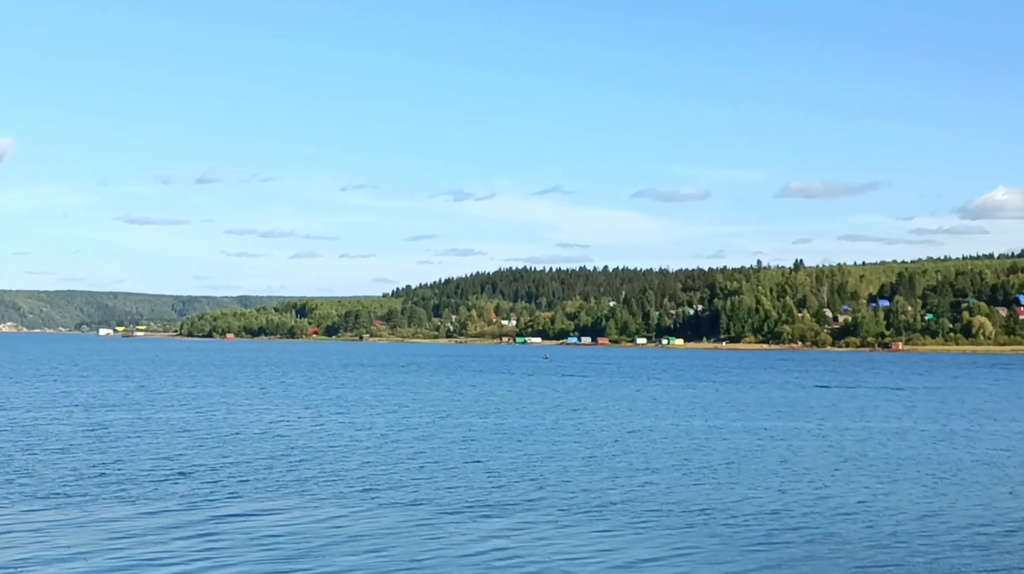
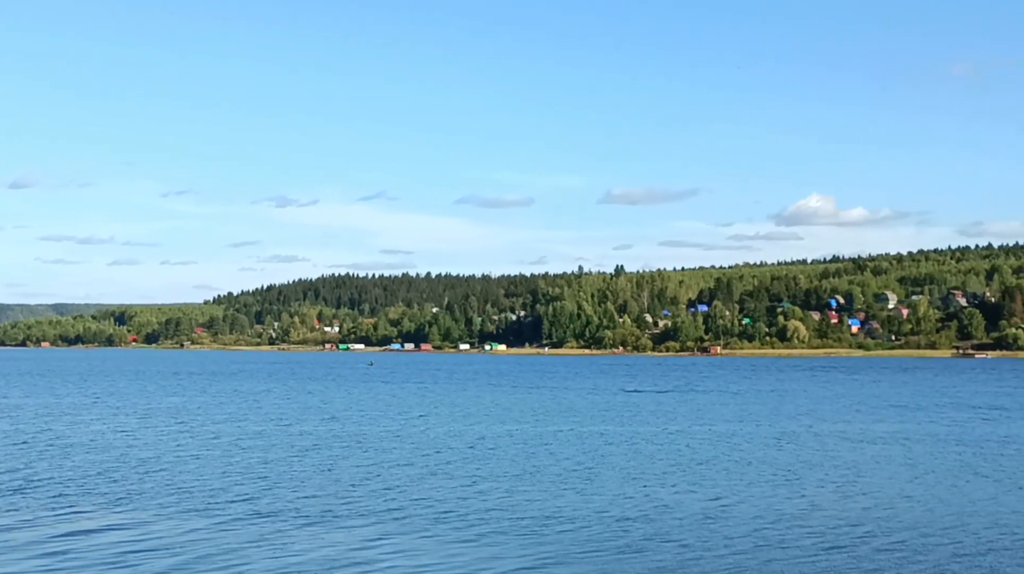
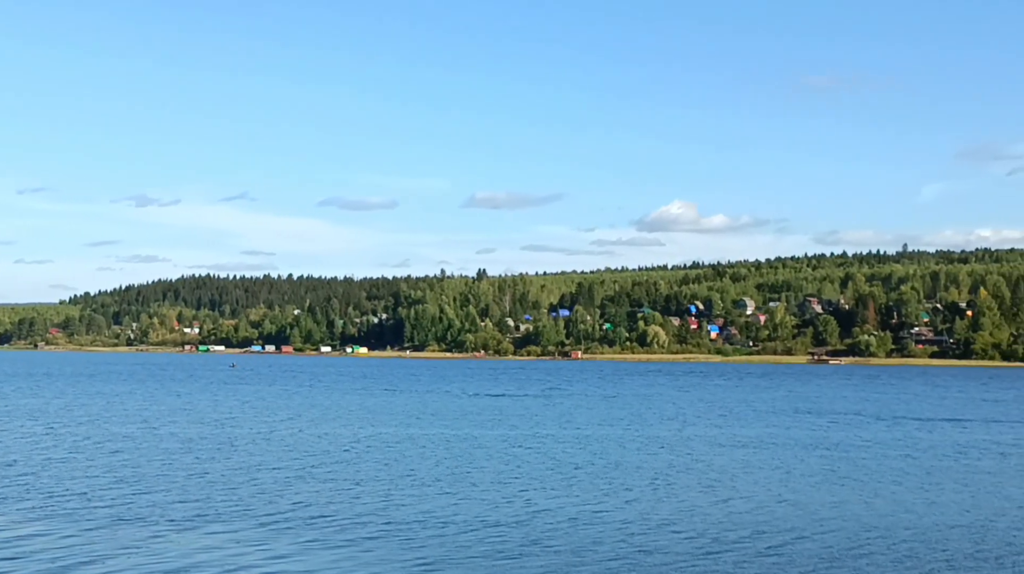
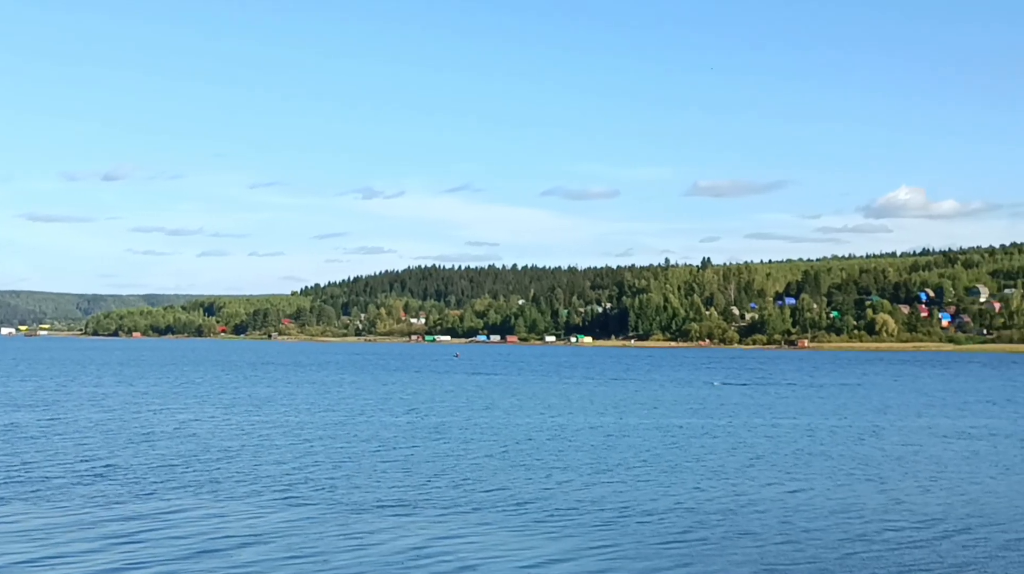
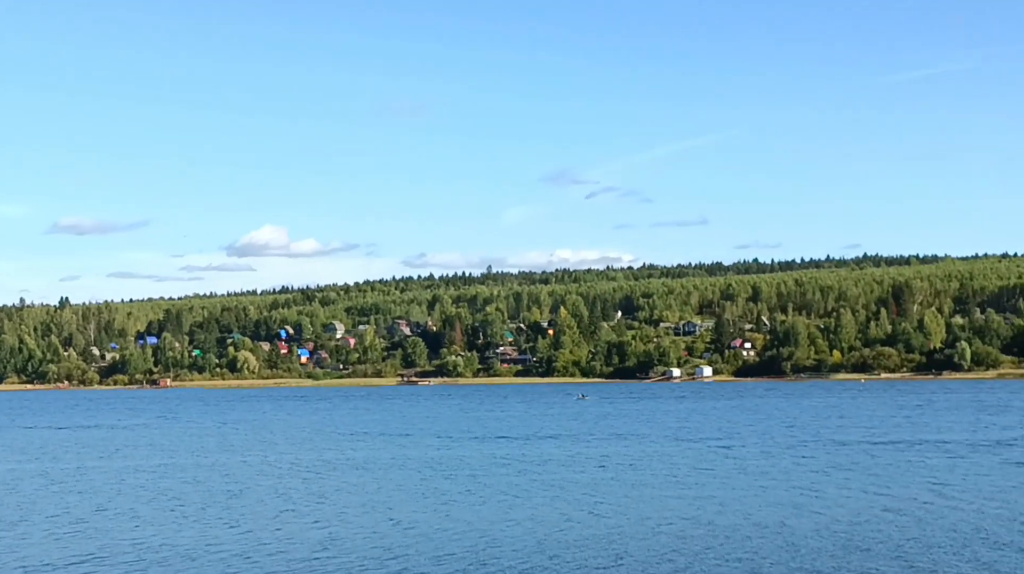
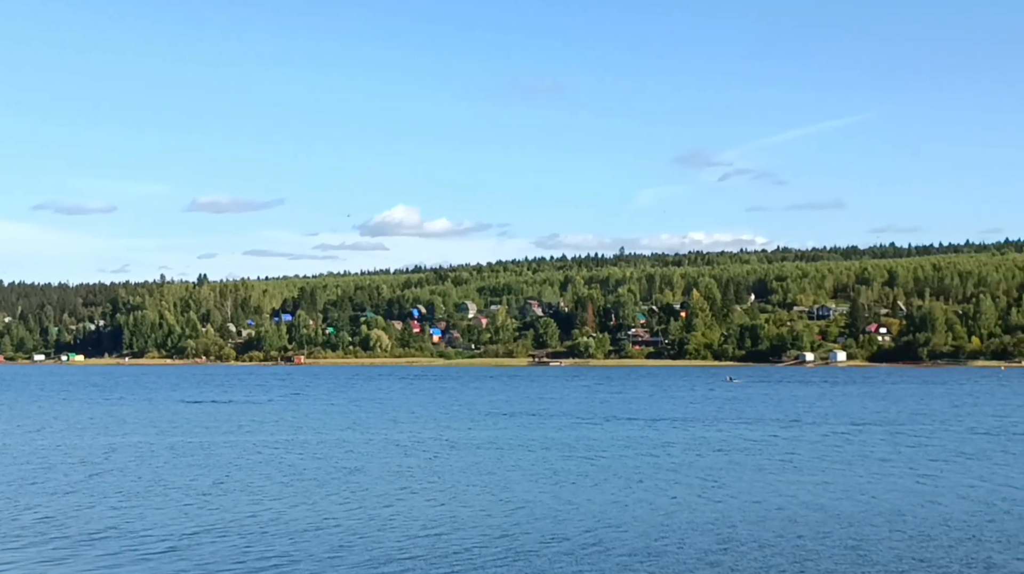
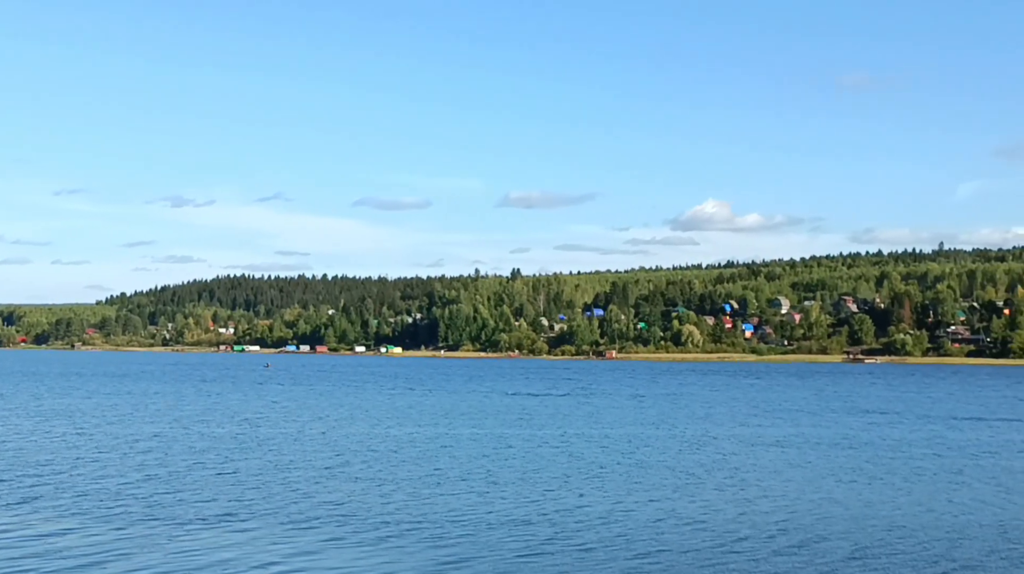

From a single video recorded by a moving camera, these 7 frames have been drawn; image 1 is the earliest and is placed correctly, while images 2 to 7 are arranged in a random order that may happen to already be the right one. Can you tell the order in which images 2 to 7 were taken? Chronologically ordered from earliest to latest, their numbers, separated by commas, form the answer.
4, 2, 7, 3, 6, 5
